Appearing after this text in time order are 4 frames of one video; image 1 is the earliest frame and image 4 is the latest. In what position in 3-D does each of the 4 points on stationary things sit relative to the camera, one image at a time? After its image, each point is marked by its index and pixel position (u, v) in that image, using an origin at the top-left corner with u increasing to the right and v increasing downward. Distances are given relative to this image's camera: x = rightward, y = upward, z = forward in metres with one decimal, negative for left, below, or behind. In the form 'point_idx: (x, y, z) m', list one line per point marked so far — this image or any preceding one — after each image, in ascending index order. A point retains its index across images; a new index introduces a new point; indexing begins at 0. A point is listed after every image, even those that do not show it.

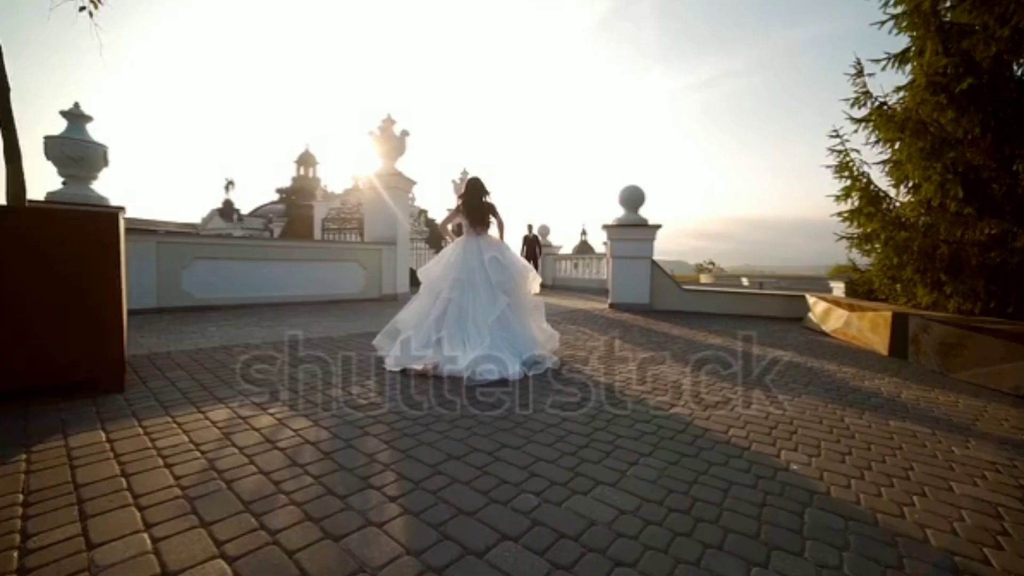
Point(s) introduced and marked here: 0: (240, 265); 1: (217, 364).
0: (-5.0, +0.4, +7.9) m
1: (-2.6, -0.7, +3.8) m
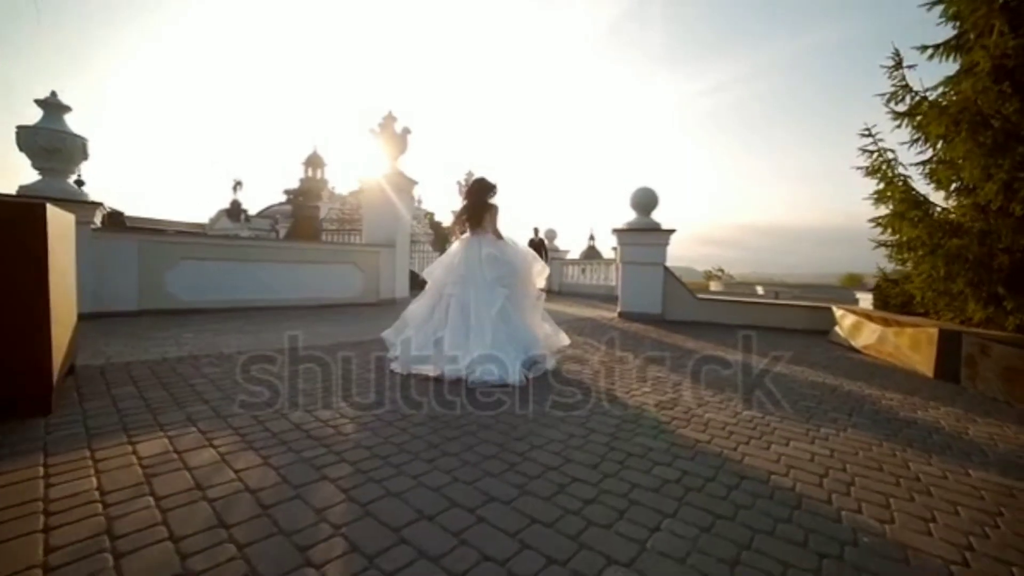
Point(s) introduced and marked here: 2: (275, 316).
0: (-5.0, +0.4, +7.6) m
1: (-2.7, -0.7, +3.4) m
2: (-4.2, -0.5, +7.6) m
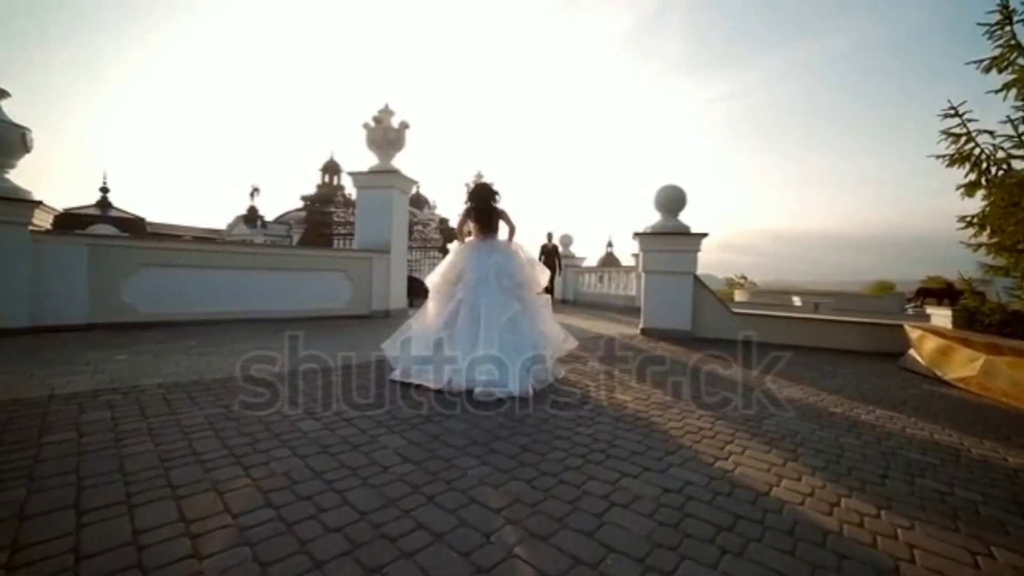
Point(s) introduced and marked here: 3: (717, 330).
0: (-4.9, +0.2, +6.7) m
1: (-2.7, -0.8, +2.5) m
2: (-4.1, -0.7, +6.7) m
3: (+3.6, -0.7, +7.5) m
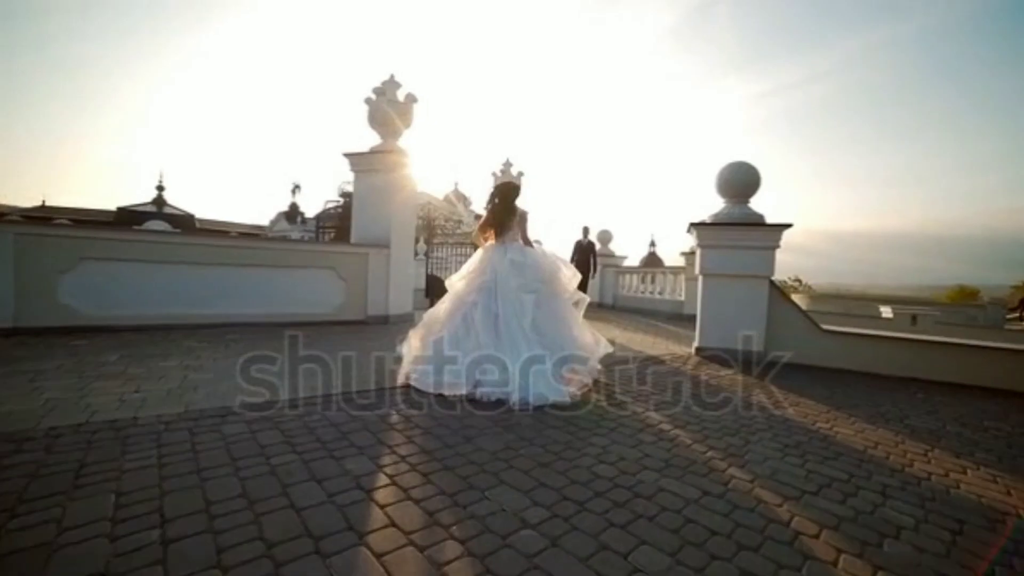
0: (-4.7, +0.2, +5.7) m
1: (-2.9, -0.8, +1.3) m
2: (-3.9, -0.7, +5.6) m
3: (+3.8, -0.8, +5.7) m
